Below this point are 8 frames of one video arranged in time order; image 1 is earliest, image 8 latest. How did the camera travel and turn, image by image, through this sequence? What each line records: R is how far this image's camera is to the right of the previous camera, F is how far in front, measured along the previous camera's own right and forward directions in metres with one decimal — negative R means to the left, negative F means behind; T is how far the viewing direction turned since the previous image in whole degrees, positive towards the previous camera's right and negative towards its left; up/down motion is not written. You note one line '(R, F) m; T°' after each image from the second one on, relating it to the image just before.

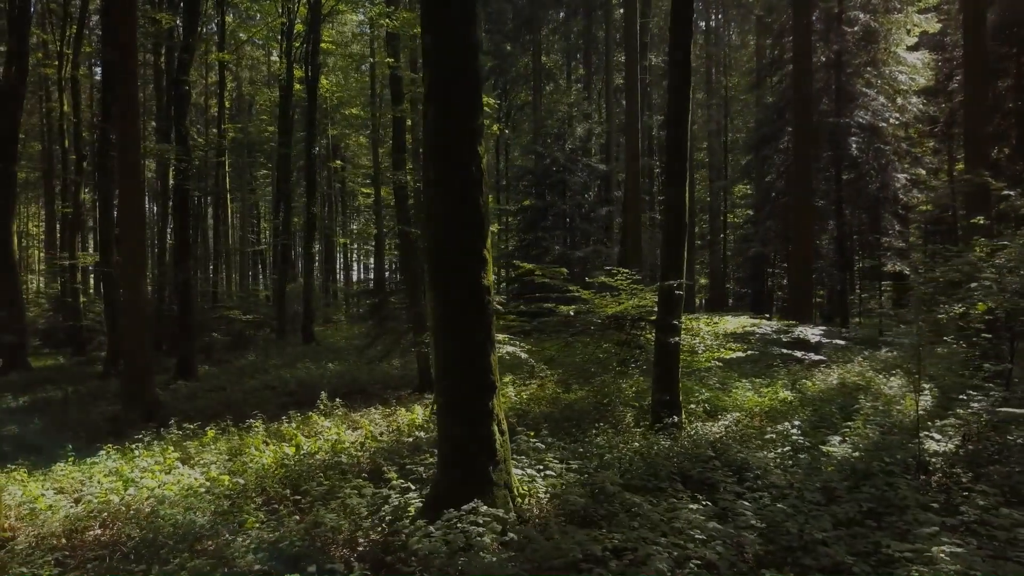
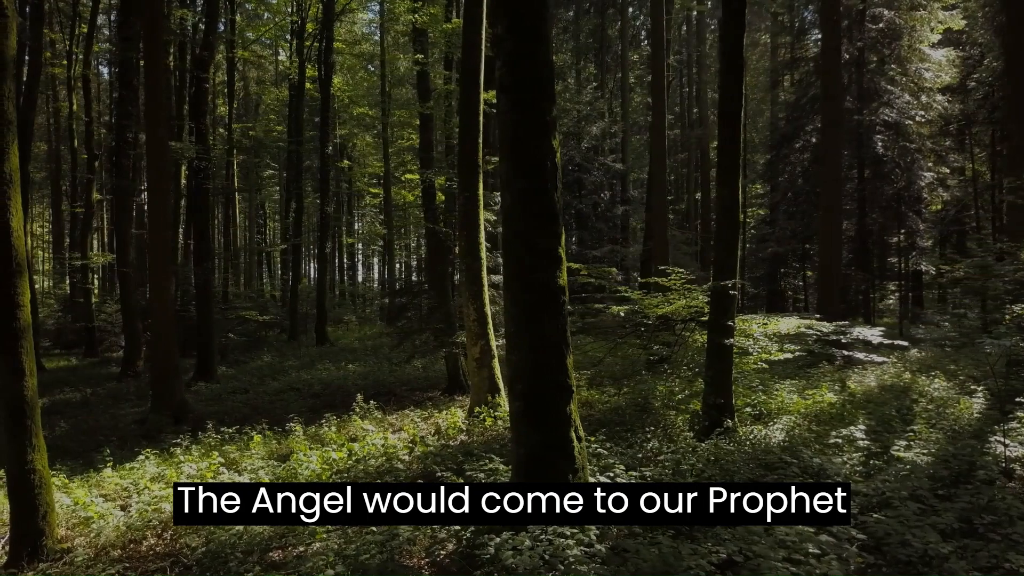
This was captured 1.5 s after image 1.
(-0.7, +0.2) m; 0°
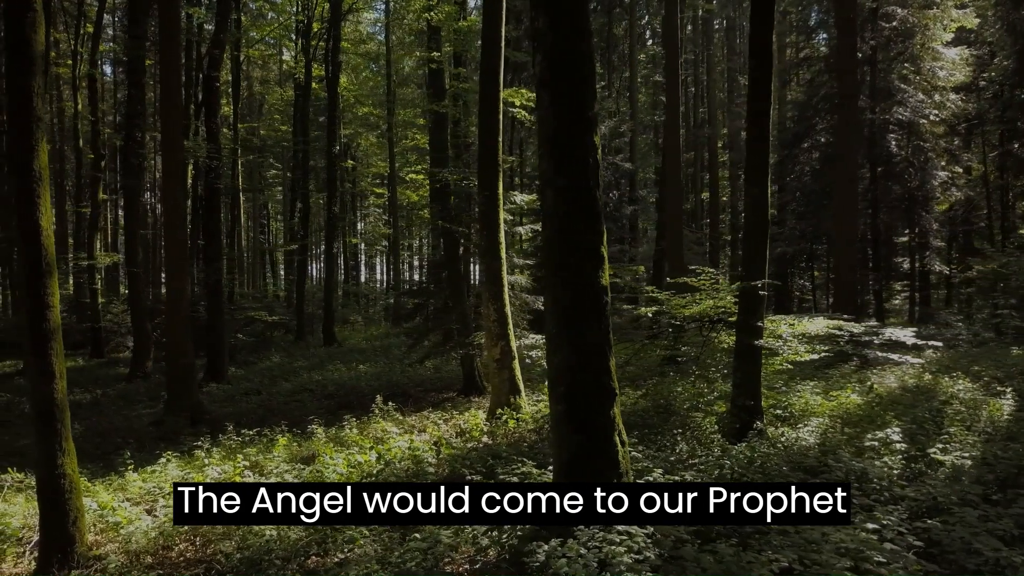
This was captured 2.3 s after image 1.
(-0.4, +0.1) m; 0°
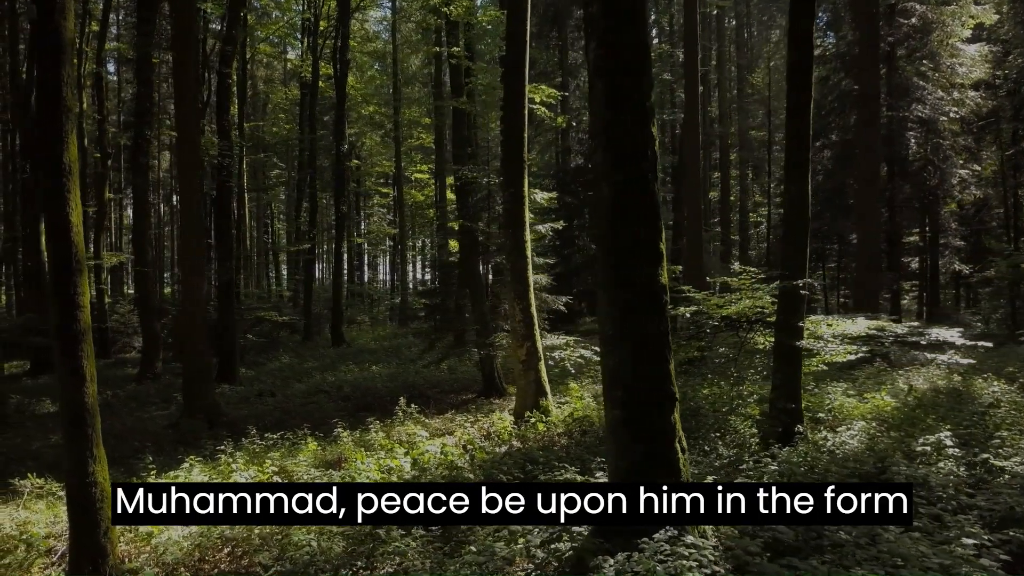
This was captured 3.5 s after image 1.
(-0.4, +0.3) m; 0°
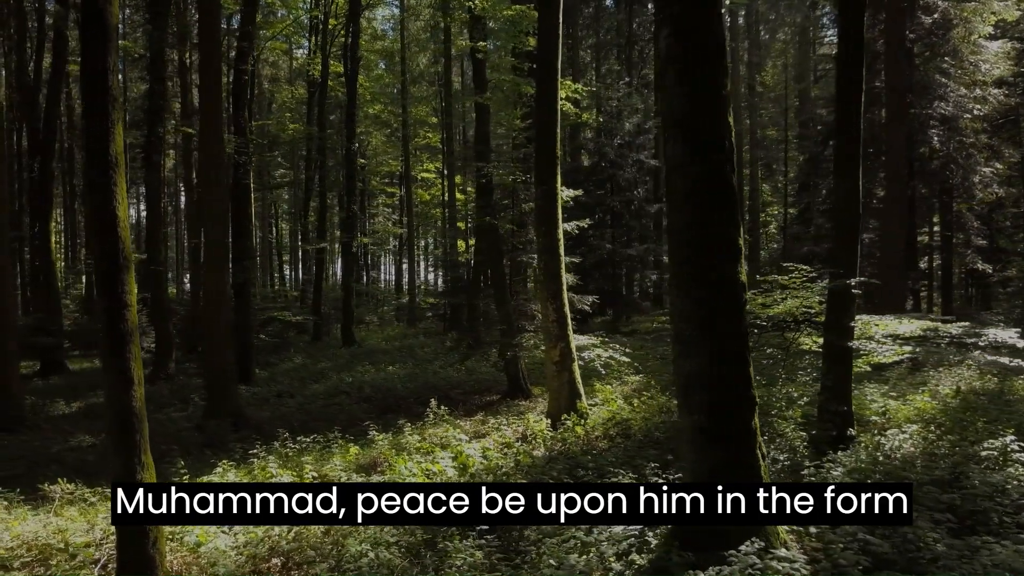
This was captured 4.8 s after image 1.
(-0.6, +0.3) m; 0°
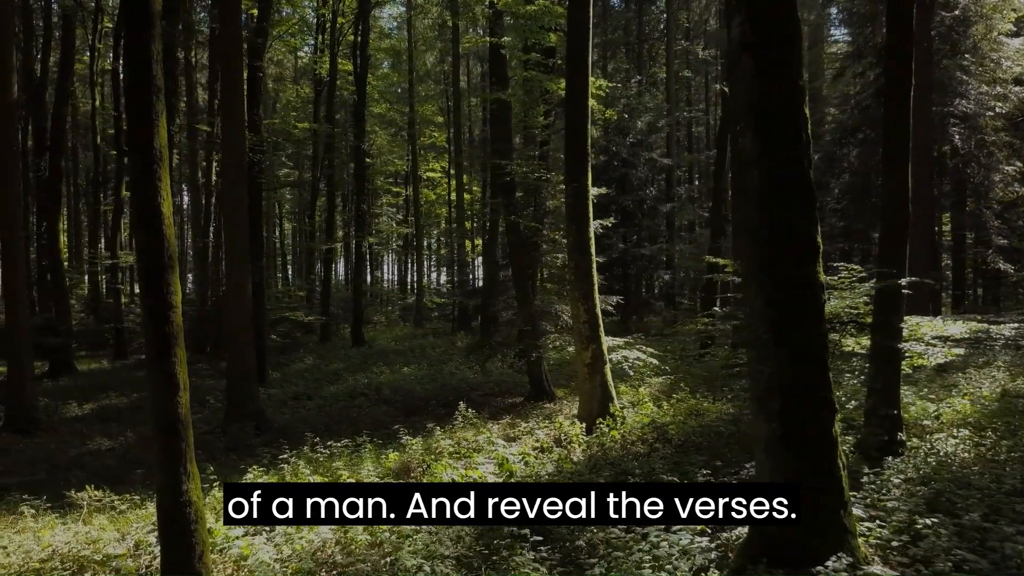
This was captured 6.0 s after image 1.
(-0.5, +0.2) m; 0°
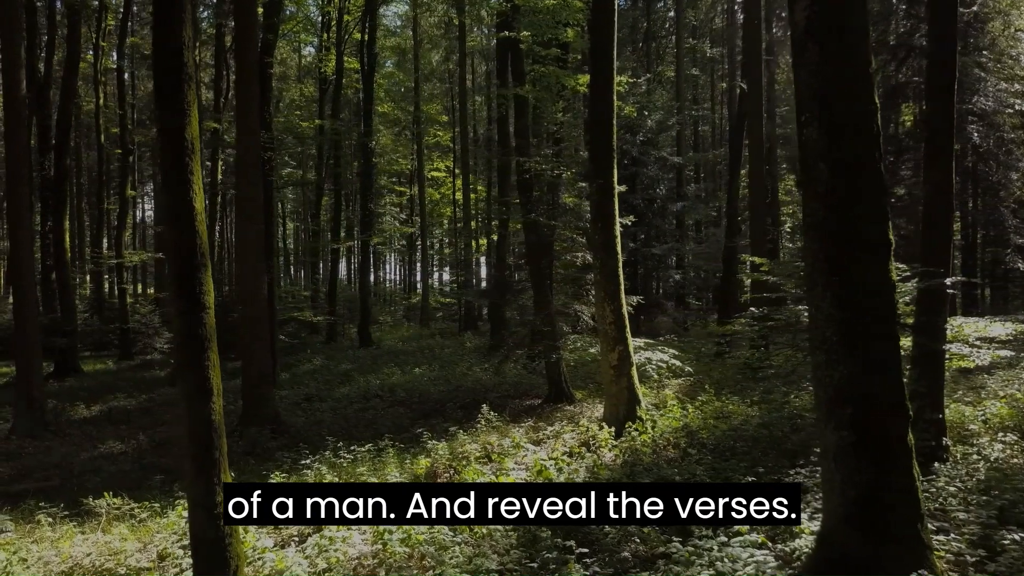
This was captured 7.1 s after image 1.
(-0.4, +0.3) m; 0°
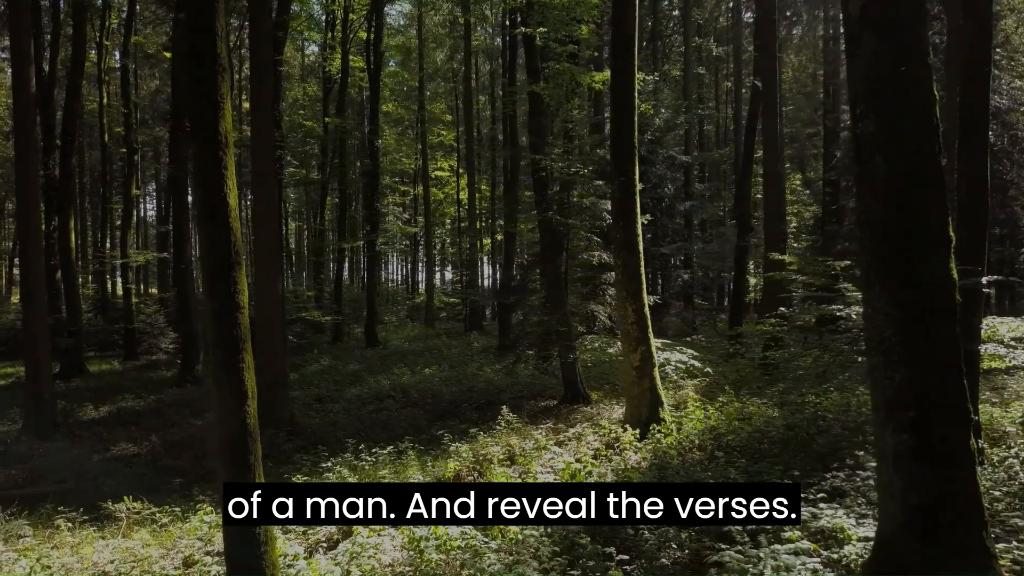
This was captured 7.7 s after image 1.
(-0.3, +0.2) m; 0°
